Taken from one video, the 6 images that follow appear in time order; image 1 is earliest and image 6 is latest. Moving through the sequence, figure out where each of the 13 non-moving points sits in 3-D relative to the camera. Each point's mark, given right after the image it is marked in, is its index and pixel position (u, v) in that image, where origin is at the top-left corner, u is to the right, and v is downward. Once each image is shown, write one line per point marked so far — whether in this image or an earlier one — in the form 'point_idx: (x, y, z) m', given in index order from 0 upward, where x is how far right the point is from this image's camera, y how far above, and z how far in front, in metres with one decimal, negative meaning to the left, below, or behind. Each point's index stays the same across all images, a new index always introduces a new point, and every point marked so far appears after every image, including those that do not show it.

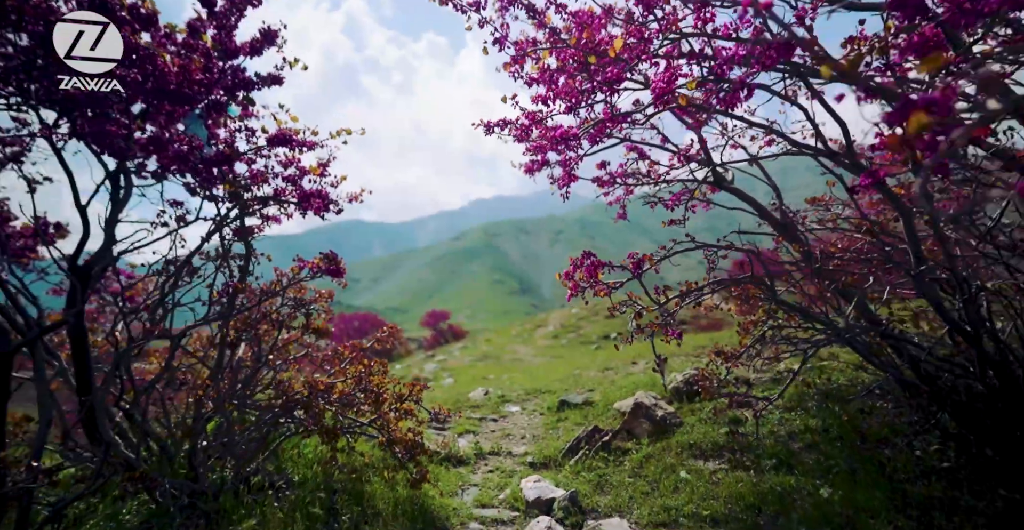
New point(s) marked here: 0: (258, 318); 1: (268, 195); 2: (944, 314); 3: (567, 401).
0: (-2.1, -0.4, +4.3) m
1: (-1.9, +0.5, +4.1) m
2: (+2.4, -0.4, +3.1) m
3: (+0.7, -1.7, +6.7) m
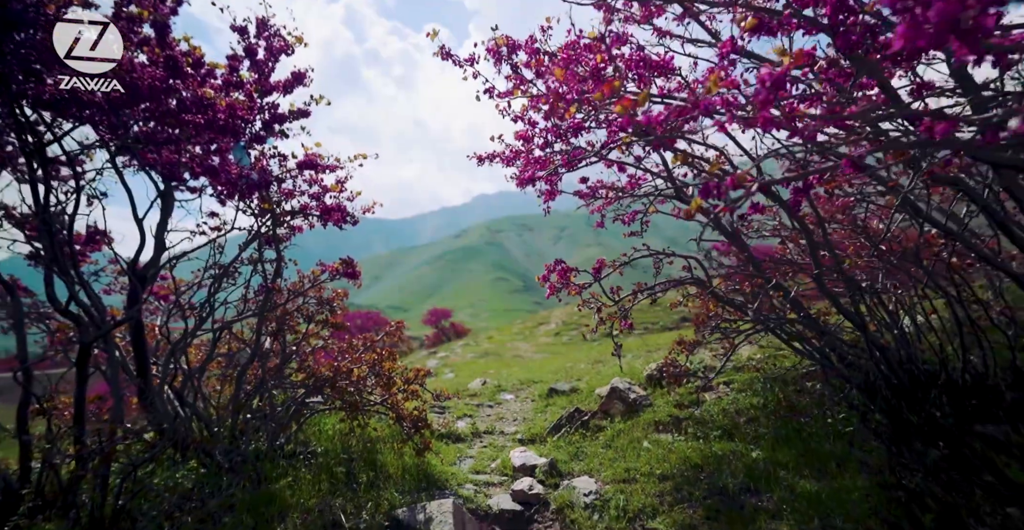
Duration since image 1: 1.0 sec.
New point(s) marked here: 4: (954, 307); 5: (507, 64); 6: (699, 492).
0: (-2.2, -0.5, +5.1) m
1: (-2.0, +0.5, +4.8) m
2: (+2.3, -0.4, +3.9) m
3: (+0.6, -1.7, +7.4) m
4: (+3.1, -0.3, +3.7) m
5: (-0.1, +1.6, +4.4) m
6: (+1.4, -1.7, +3.9) m
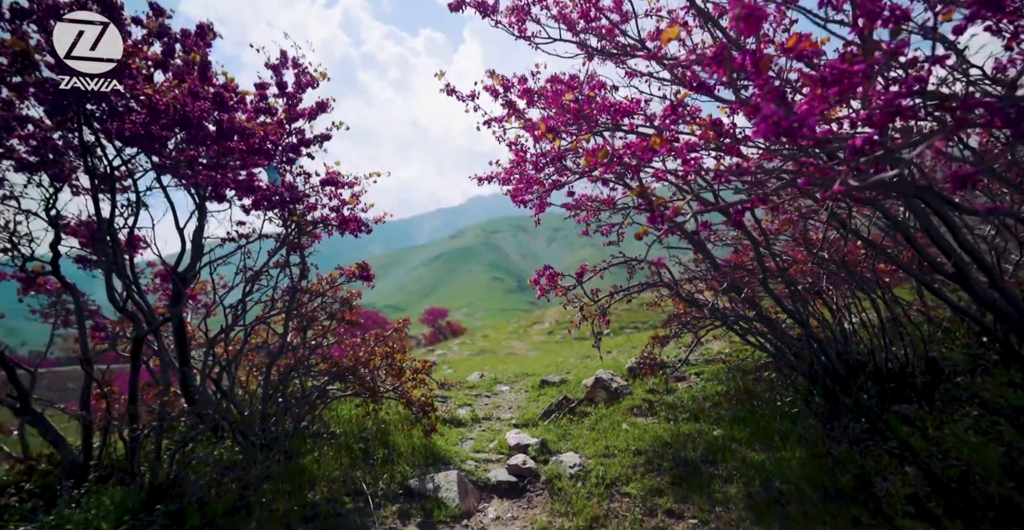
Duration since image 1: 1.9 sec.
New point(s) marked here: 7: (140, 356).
0: (-2.2, -0.5, +5.8) m
1: (-2.0, +0.4, +5.5) m
2: (+2.3, -0.4, +4.6) m
3: (+0.5, -1.8, +8.1) m
4: (+3.0, -0.4, +4.5) m
5: (-0.1, +1.6, +5.1) m
6: (+1.3, -1.7, +4.6) m
7: (-3.5, -0.9, +5.0) m
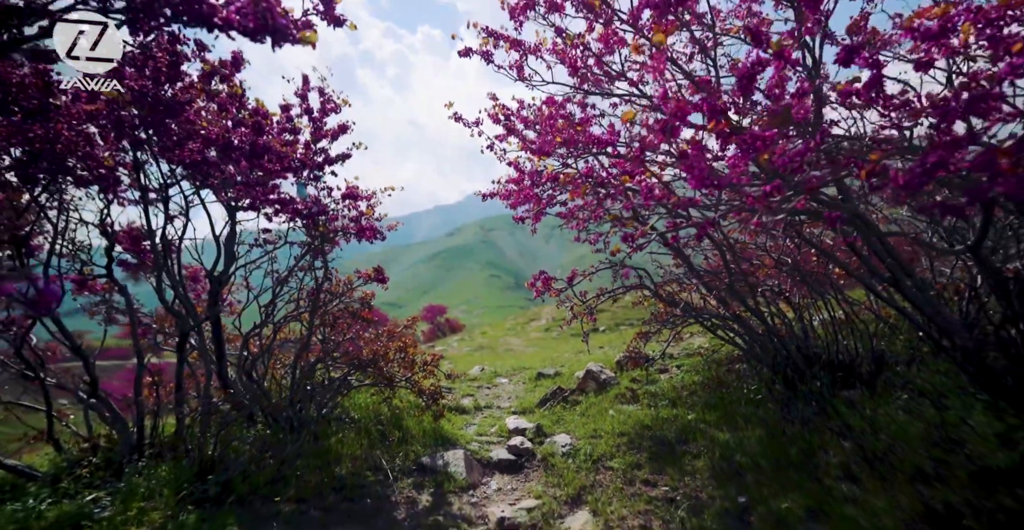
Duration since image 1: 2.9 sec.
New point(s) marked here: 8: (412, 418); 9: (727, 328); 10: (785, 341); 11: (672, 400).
0: (-2.2, -0.5, +6.5) m
1: (-2.0, +0.4, +6.2) m
2: (+2.3, -0.5, +5.3) m
3: (+0.5, -1.8, +8.8) m
4: (+3.0, -0.4, +5.2) m
5: (-0.1, +1.5, +5.7) m
6: (+1.3, -1.8, +5.3) m
7: (-3.5, -0.9, +5.7) m
8: (-1.2, -1.9, +6.5) m
9: (+2.4, -0.7, +6.0) m
10: (+2.6, -0.7, +5.1) m
11: (+1.8, -1.6, +6.1) m
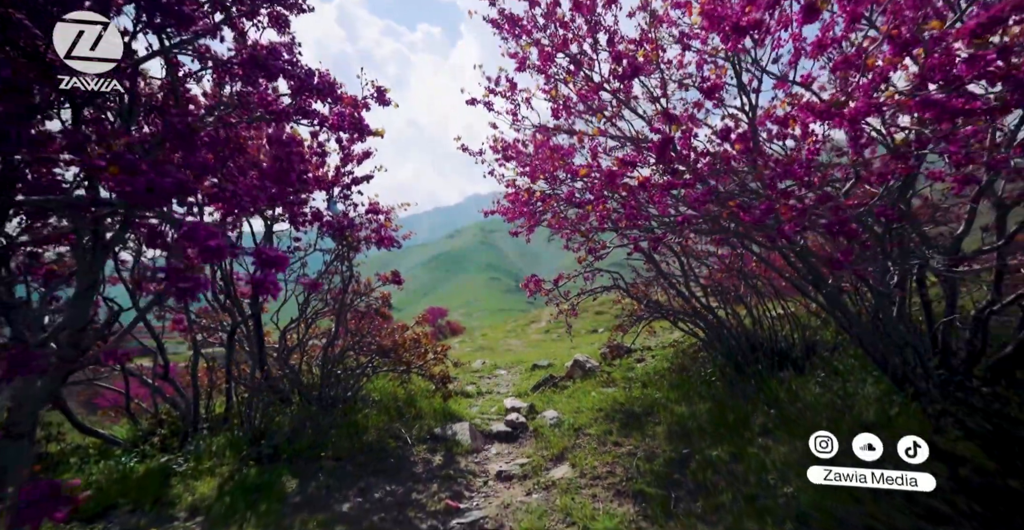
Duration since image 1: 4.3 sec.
0: (-2.3, -0.6, +7.6) m
1: (-2.1, +0.3, +7.3) m
2: (+2.3, -0.5, +6.4) m
3: (+0.5, -1.9, +10.0) m
4: (+3.0, -0.5, +6.3) m
5: (-0.1, +1.5, +6.9) m
6: (+1.3, -1.8, +6.5) m
7: (-3.5, -1.0, +6.8) m
8: (-1.3, -1.9, +7.6) m
9: (+2.3, -0.8, +7.1) m
10: (+2.6, -0.8, +6.3) m
11: (+1.8, -1.6, +7.3) m
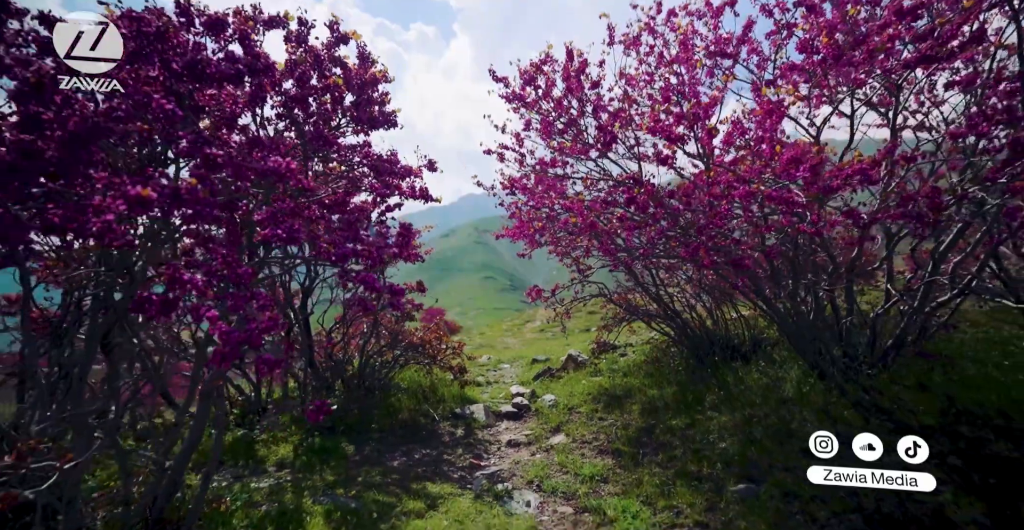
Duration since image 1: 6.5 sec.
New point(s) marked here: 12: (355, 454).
0: (-2.2, -0.8, +9.2) m
1: (-2.0, +0.2, +8.9) m
2: (+2.4, -0.7, +8.0) m
3: (+0.5, -2.0, +11.6) m
4: (+3.1, -0.7, +7.9) m
5: (-0.1, +1.3, +8.5) m
6: (+1.4, -2.0, +8.1) m
7: (-3.5, -1.1, +8.4) m
8: (-1.2, -2.1, +9.2) m
9: (+2.4, -0.9, +8.7) m
10: (+2.7, -1.0, +7.9) m
11: (+1.9, -1.8, +8.9) m
12: (-2.0, -2.4, +6.7) m
